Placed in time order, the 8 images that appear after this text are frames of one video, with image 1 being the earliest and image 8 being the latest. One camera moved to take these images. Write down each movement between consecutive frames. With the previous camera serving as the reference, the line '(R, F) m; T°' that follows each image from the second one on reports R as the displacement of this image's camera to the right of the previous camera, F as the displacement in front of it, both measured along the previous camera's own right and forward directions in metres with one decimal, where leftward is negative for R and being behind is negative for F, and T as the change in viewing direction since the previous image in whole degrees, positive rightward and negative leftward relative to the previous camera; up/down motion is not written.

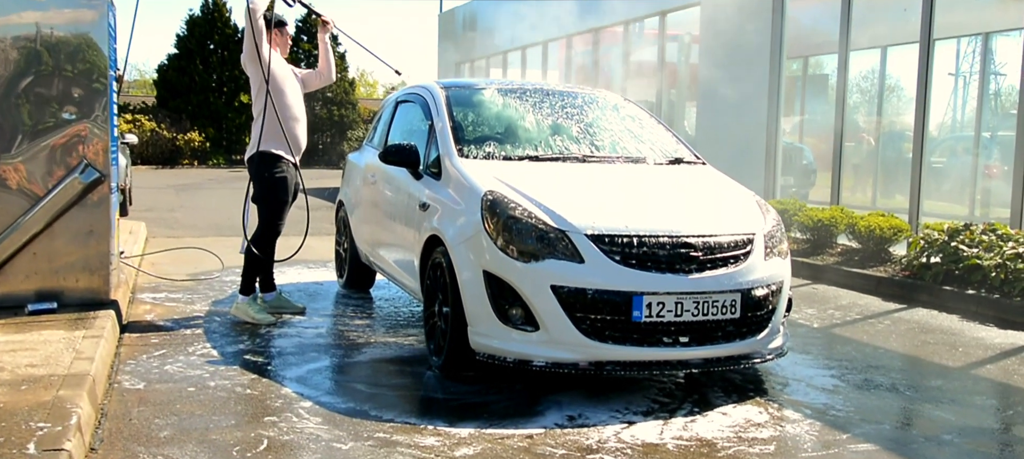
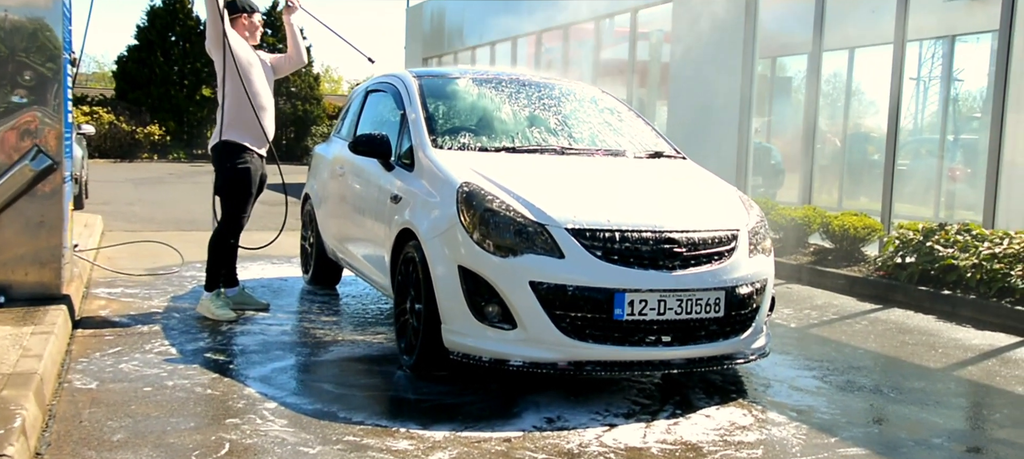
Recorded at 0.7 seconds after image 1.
(-0.1, +0.2) m; +2°
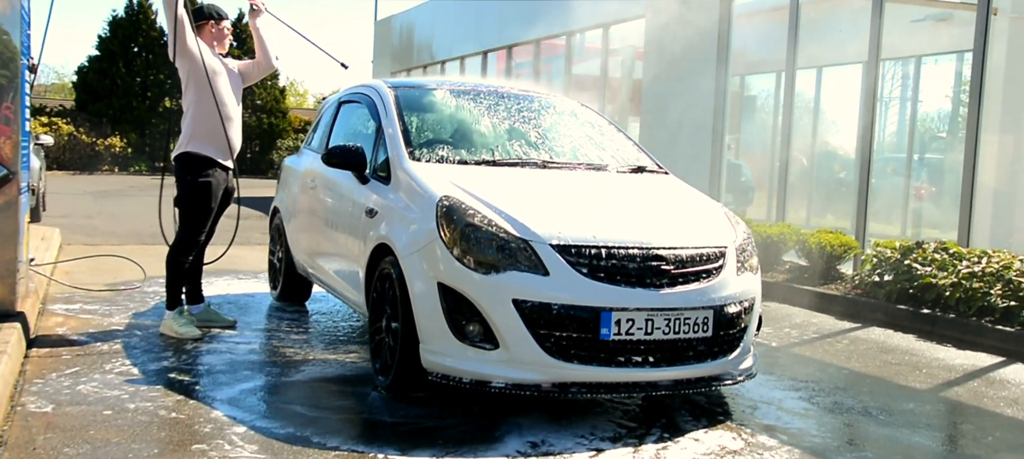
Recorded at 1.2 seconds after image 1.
(-0.1, +0.2) m; +2°
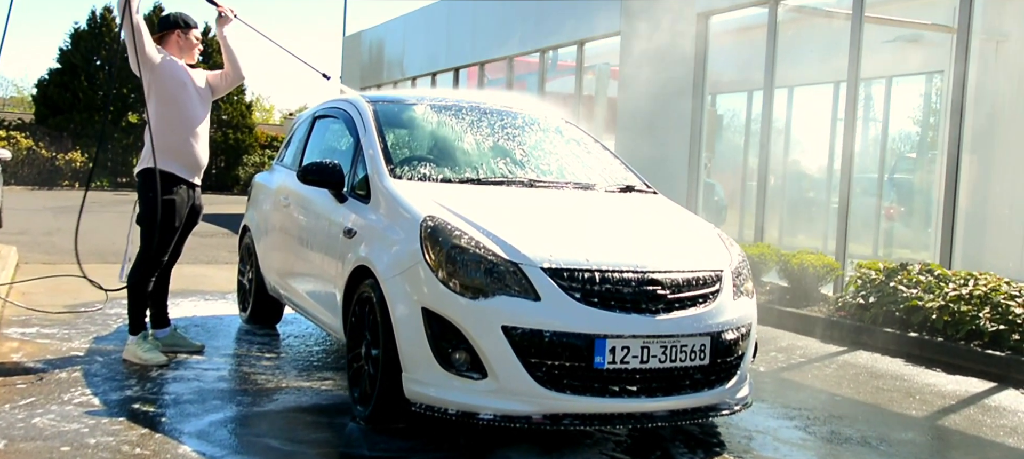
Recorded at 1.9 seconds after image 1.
(-0.1, +0.2) m; +2°
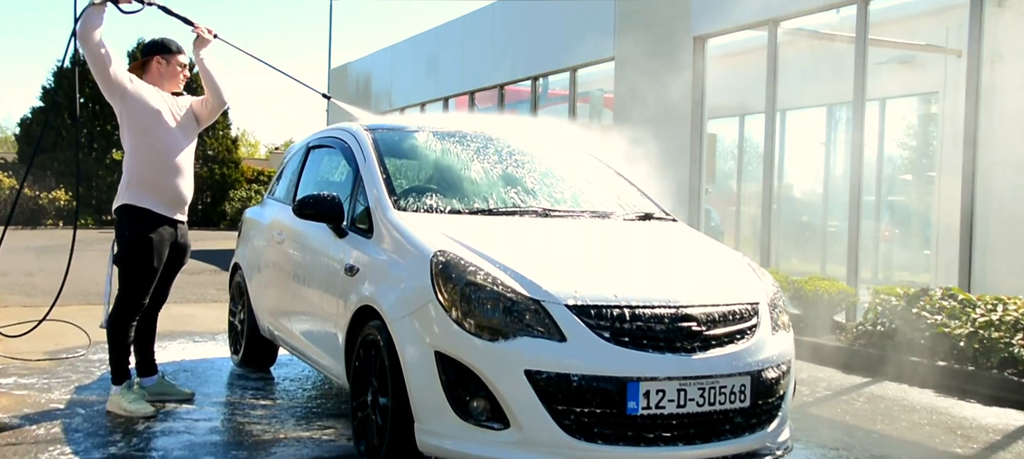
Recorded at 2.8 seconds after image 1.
(-0.1, +0.3) m; +1°
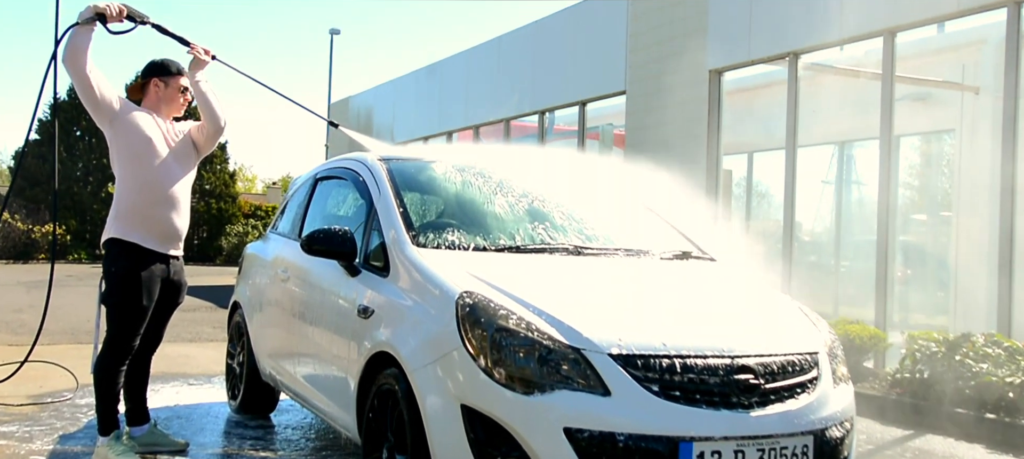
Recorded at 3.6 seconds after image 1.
(-0.1, +0.3) m; 0°
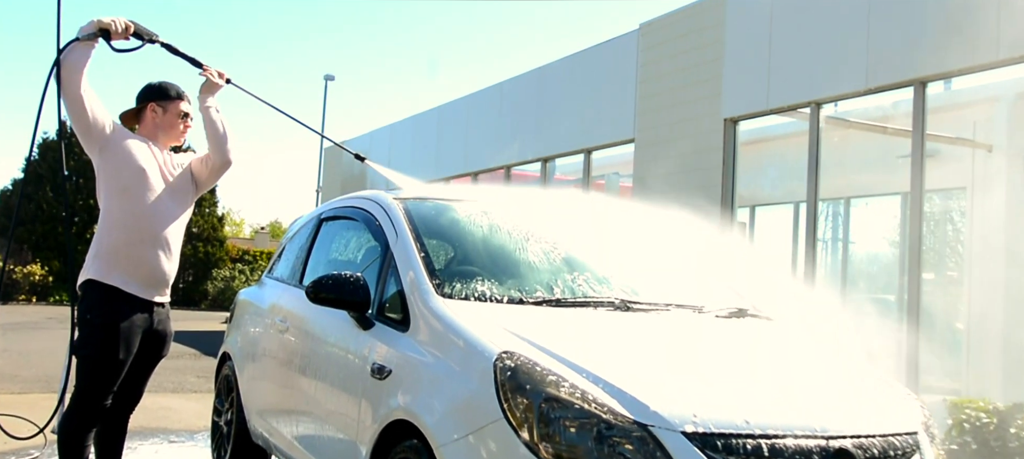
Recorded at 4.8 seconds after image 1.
(-0.2, +0.5) m; +1°
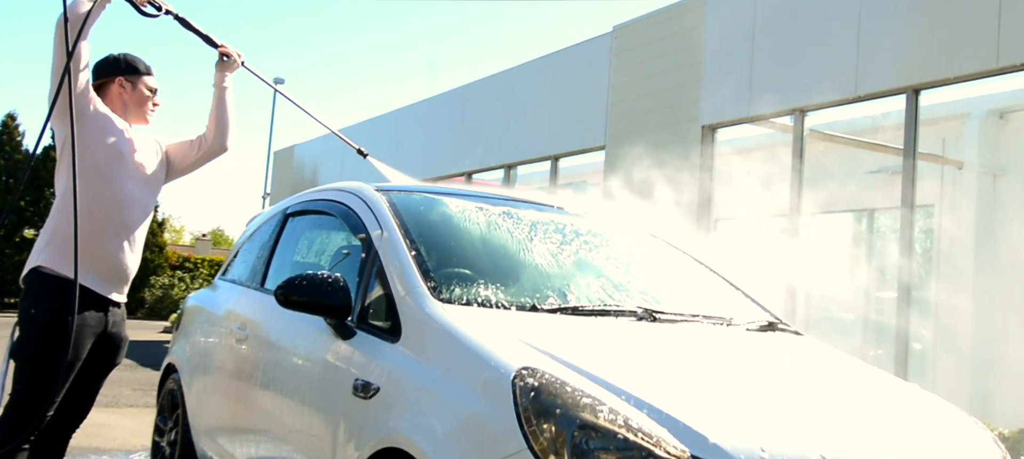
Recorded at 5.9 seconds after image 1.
(-0.2, +0.5) m; +3°
